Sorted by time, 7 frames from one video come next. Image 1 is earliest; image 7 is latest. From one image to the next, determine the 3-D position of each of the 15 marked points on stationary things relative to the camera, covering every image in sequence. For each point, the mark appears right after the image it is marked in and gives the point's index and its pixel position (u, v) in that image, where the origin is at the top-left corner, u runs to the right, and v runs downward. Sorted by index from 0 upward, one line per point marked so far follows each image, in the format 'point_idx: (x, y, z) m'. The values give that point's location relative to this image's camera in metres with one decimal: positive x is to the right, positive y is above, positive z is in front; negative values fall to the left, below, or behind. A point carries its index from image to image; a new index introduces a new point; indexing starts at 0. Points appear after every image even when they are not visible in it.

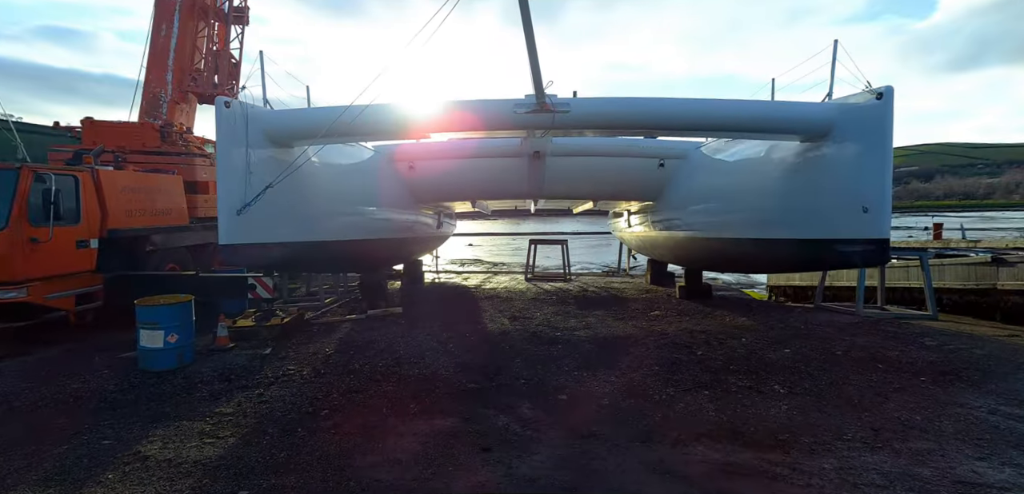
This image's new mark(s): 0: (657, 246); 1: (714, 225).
0: (+2.2, 0.0, +5.8) m
1: (+2.2, +0.3, +4.0) m
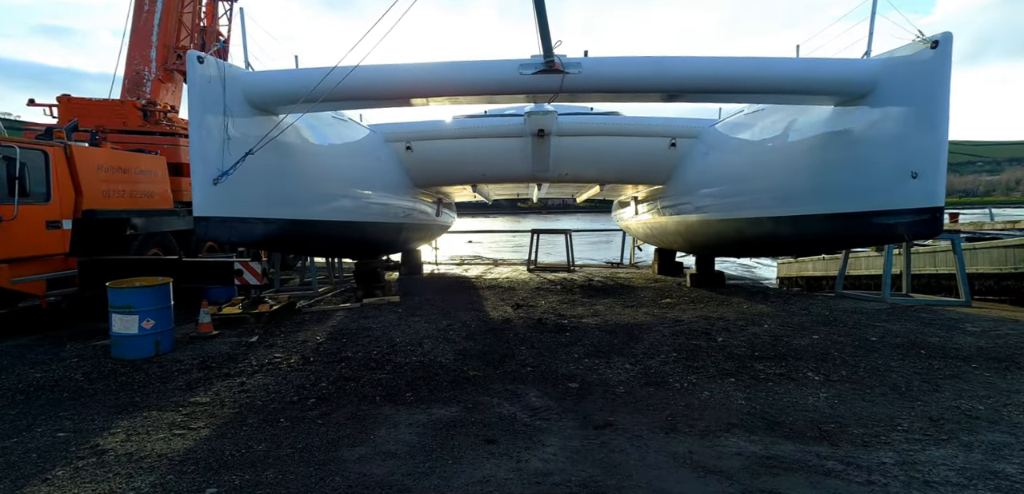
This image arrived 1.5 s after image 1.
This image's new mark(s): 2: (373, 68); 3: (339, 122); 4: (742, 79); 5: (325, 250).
0: (+2.3, +0.2, +5.6) m
1: (+2.3, +0.4, +3.8) m
2: (-0.9, +1.3, +2.7) m
3: (-1.8, +1.2, +4.1) m
4: (+1.6, +1.2, +2.6) m
5: (-1.9, 0.0, +4.0) m
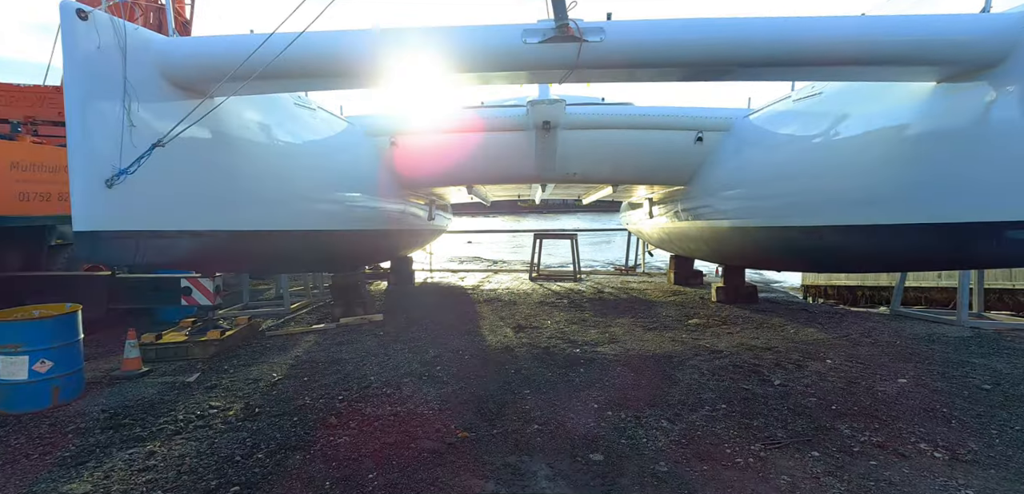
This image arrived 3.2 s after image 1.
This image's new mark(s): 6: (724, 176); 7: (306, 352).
0: (+2.3, +0.1, +5.0) m
1: (+2.3, +0.3, +3.1) m
2: (-0.9, +1.2, +2.1) m
3: (-1.8, +1.1, +3.5) m
4: (+1.6, +1.1, +2.0) m
5: (-1.9, -0.1, +3.4) m
6: (+2.1, +0.7, +3.9) m
7: (-1.6, -0.8, +3.1) m
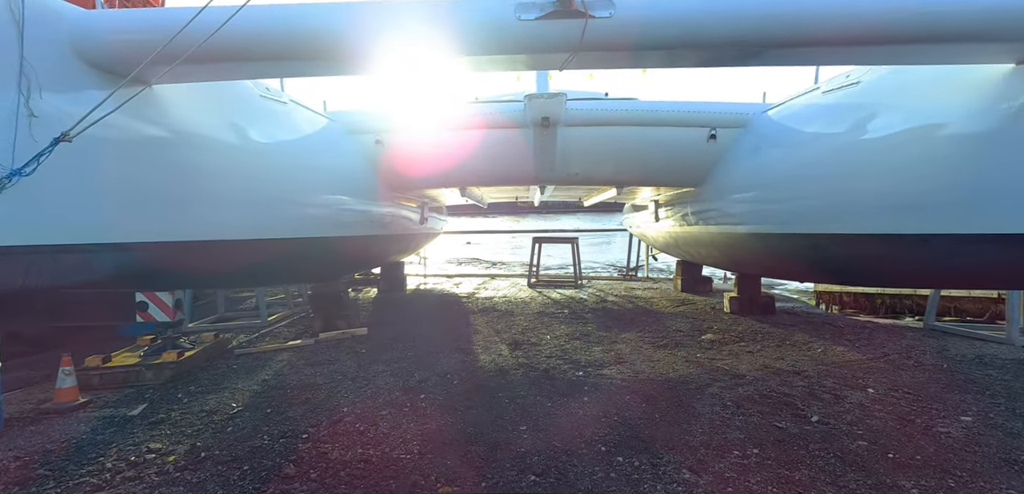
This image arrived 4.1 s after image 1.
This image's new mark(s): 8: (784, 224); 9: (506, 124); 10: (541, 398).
0: (+2.2, 0.0, +4.6) m
1: (+2.2, +0.3, +2.8) m
2: (-1.0, +1.1, +1.8) m
3: (-1.8, +1.0, +3.1) m
4: (+1.5, +1.0, +1.7) m
5: (-2.0, -0.2, +3.0) m
6: (+2.1, +0.7, +3.6) m
7: (-1.7, -0.9, +2.7) m
8: (+2.2, +0.2, +3.1) m
9: (-0.1, +1.2, +3.7) m
10: (+0.2, -0.9, +2.3) m
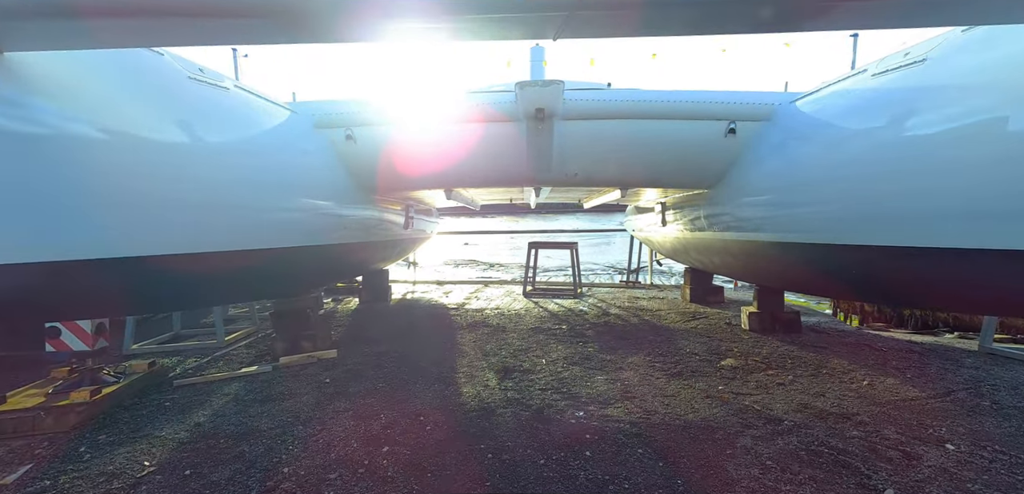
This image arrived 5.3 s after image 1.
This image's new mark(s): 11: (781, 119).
0: (+2.1, 0.0, +4.2) m
1: (+2.1, +0.2, +2.4) m
2: (-1.1, +1.0, +1.3) m
3: (-1.9, +0.9, +2.7) m
4: (+1.5, +0.9, +1.2) m
5: (-2.1, -0.3, +2.6) m
6: (+2.0, +0.6, +3.1) m
7: (-1.8, -1.0, +2.3) m
8: (+2.1, +0.1, +2.7) m
9: (-0.1, +1.1, +3.2) m
10: (+0.1, -1.0, +1.9) m
11: (+2.2, +1.0, +3.1) m
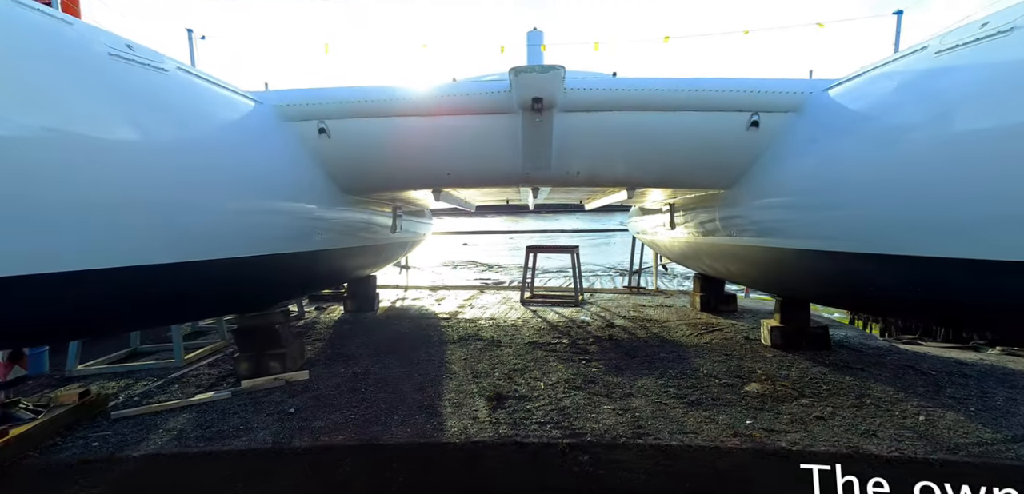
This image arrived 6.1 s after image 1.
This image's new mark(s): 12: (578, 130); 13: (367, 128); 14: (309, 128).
0: (+2.1, -0.1, +3.8) m
1: (+2.1, +0.1, +2.0) m
2: (-1.1, +0.9, +0.9) m
3: (-1.9, +0.9, +2.3) m
4: (+1.4, +0.8, +0.8) m
5: (-2.1, -0.4, +2.2) m
6: (+2.0, +0.5, +2.7) m
7: (-1.8, -1.0, +1.9) m
8: (+2.1, 0.0, +2.3) m
9: (-0.2, +1.0, +2.9) m
10: (+0.1, -1.1, +1.5) m
11: (+2.1, +1.0, +2.8) m
12: (+0.5, +0.9, +2.9) m
13: (-1.1, +0.9, +3.0) m
14: (-1.6, +0.9, +3.0) m
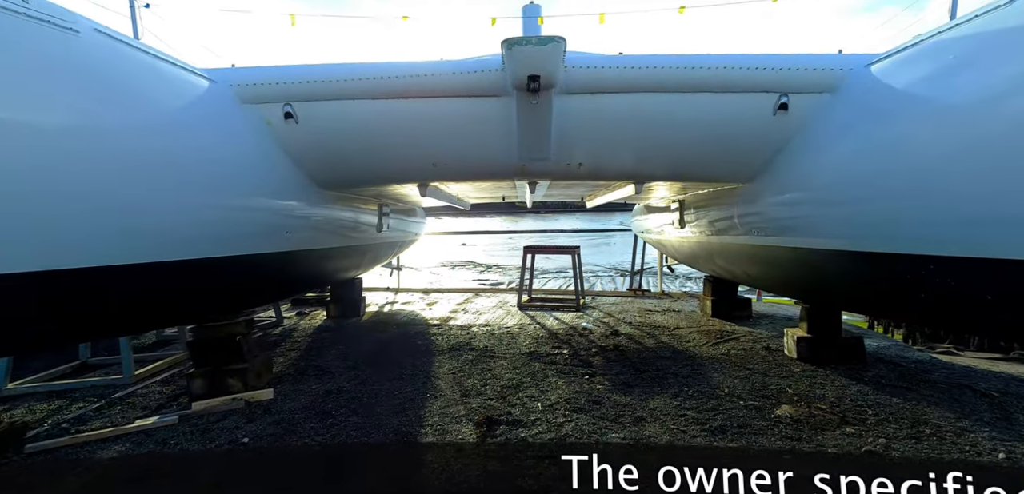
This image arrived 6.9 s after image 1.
0: (+2.1, -0.1, +3.4) m
1: (+2.1, +0.1, +1.6) m
2: (-1.1, +0.9, +0.6) m
3: (-2.0, +0.9, +1.9) m
4: (+1.4, +0.8, +0.5) m
5: (-2.1, -0.4, +1.8) m
6: (+1.9, +0.5, +2.4) m
7: (-1.8, -1.1, +1.5) m
8: (+2.0, 0.0, +1.9) m
9: (-0.2, +1.0, +2.5) m
10: (0.0, -1.1, +1.2) m
11: (+2.1, +1.0, +2.4) m
12: (+0.5, +0.9, +2.5) m
13: (-1.2, +0.9, +2.6) m
14: (-1.6, +0.9, +2.7) m
